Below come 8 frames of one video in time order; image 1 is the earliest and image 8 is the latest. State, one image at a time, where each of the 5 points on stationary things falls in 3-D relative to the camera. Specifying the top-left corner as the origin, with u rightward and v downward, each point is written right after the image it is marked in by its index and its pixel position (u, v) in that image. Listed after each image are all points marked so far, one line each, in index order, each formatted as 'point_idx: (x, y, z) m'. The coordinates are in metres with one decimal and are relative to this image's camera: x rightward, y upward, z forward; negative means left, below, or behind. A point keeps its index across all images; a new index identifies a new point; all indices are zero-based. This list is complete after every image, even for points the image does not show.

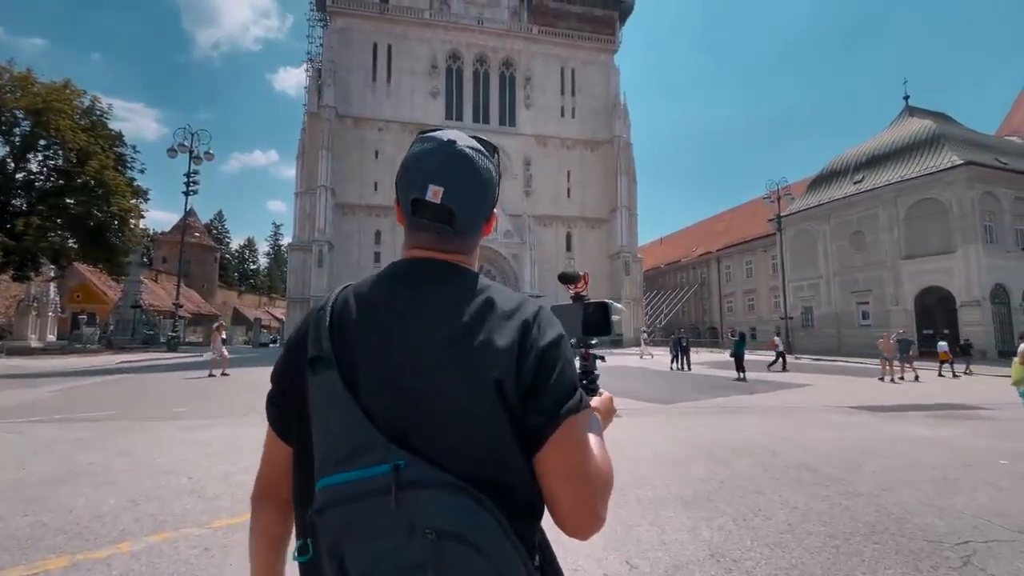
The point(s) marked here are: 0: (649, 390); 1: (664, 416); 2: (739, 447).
0: (+3.9, -2.9, +13.5) m
1: (+3.0, -2.5, +9.3) m
2: (+3.2, -2.3, +6.7) m
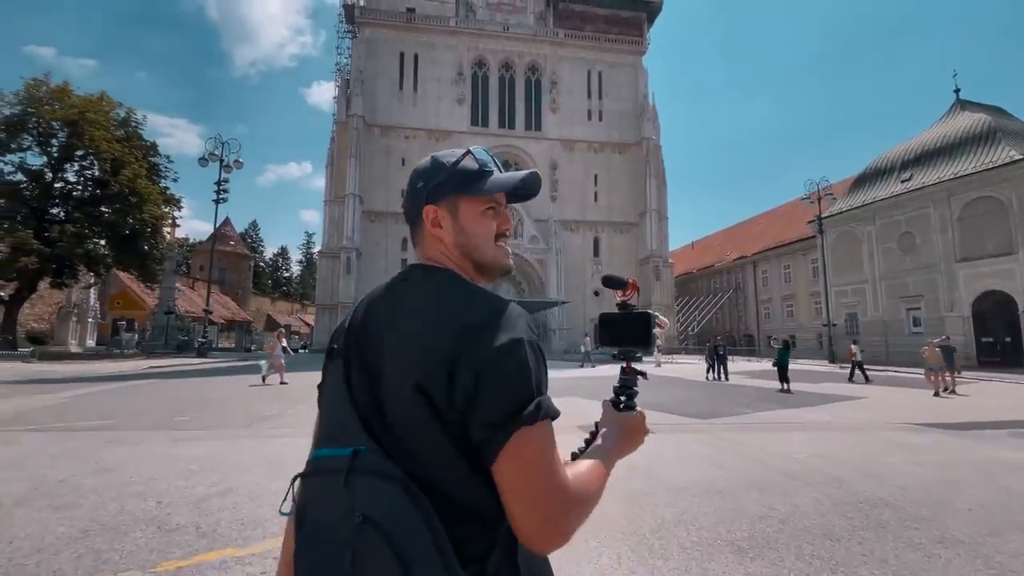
0: (+4.5, -3.0, +12.4) m
1: (+3.3, -2.5, +8.3) m
2: (+3.4, -2.2, +5.7) m
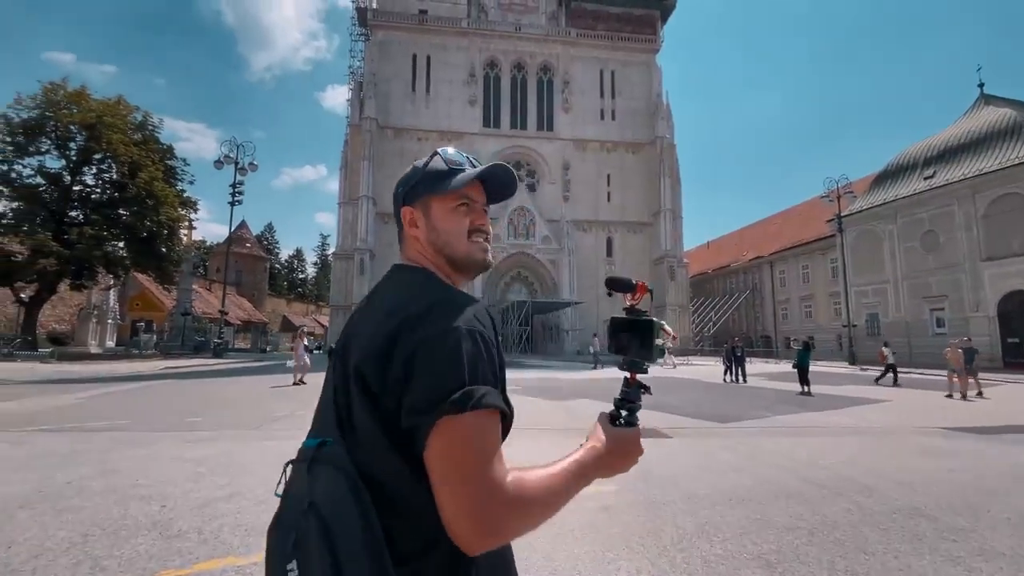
0: (+4.8, -3.0, +12.1) m
1: (+3.5, -2.5, +8.1) m
2: (+3.6, -2.2, +5.5) m
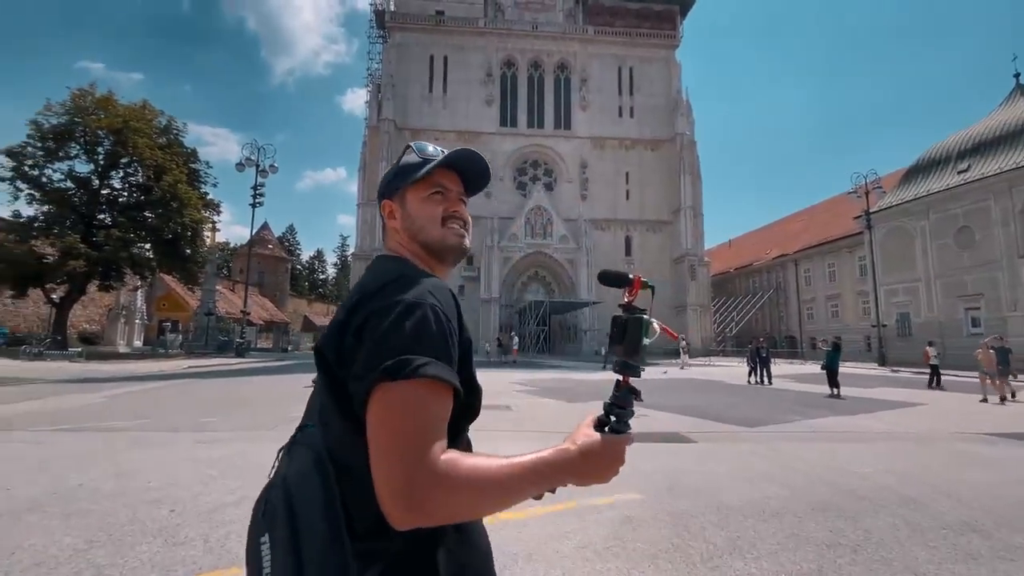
0: (+5.2, -2.9, +11.7) m
1: (+3.8, -2.5, +7.7) m
2: (+3.8, -2.2, +5.1) m
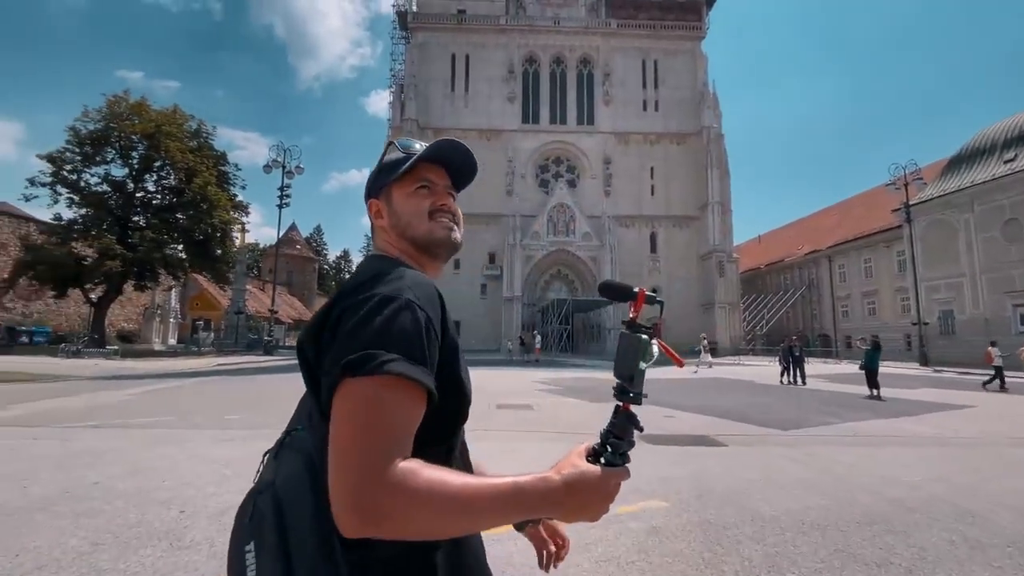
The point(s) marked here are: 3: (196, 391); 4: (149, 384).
0: (+5.8, -2.8, +11.2) m
1: (+4.2, -2.4, +7.3) m
2: (+4.0, -2.1, +4.7) m
3: (-8.1, -2.6, +12.3) m
4: (-10.4, -2.7, +13.6) m
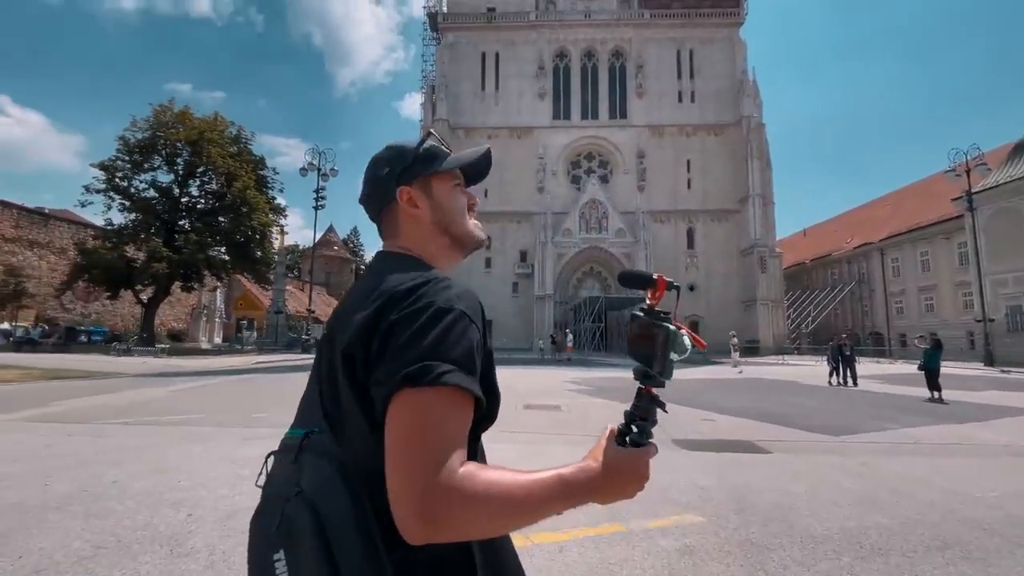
0: (+6.4, -2.7, +10.5) m
1: (+4.5, -2.3, +6.7) m
2: (+4.1, -2.0, +4.1) m
3: (-7.4, -2.6, +12.5) m
4: (-9.5, -2.8, +14.0) m
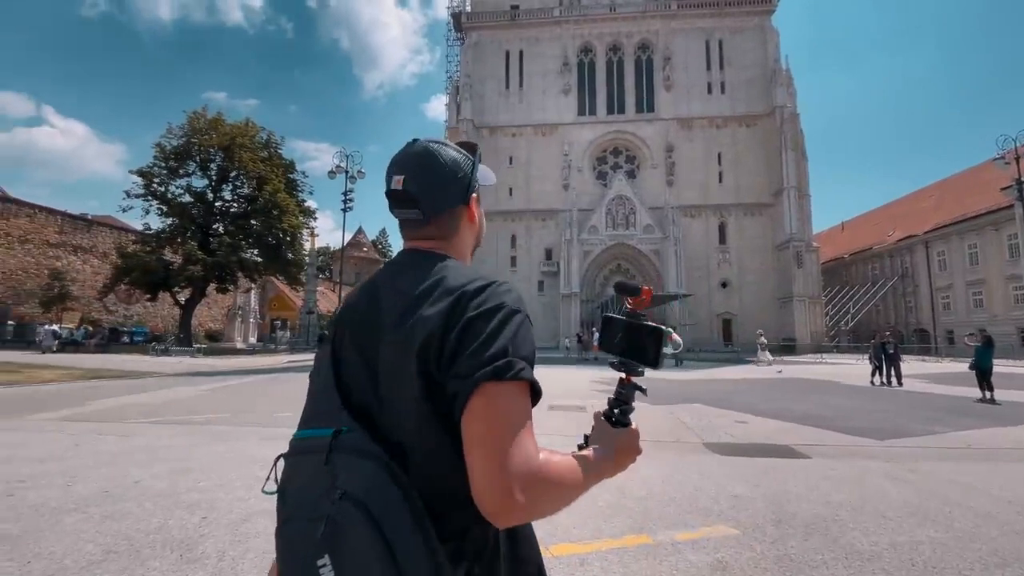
0: (+6.9, -2.6, +9.9) m
1: (+4.8, -2.2, +6.2) m
2: (+4.3, -2.0, +3.7) m
3: (-6.7, -2.7, +12.7) m
4: (-8.8, -2.8, +14.3) m
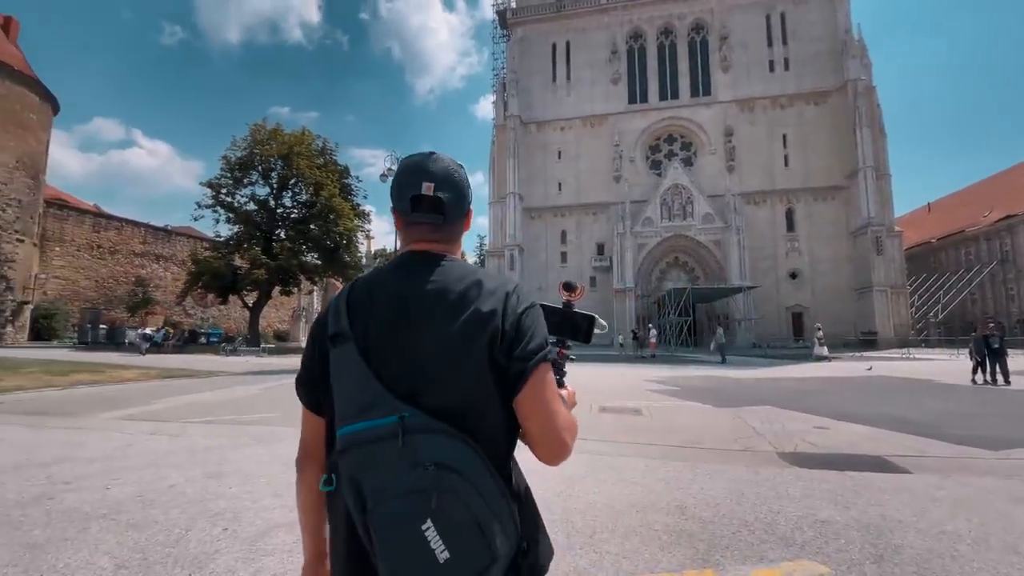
0: (+7.8, -2.3, +8.6) m
1: (+5.3, -2.0, +5.2) m
2: (+4.5, -1.8, +2.7) m
3: (-5.4, -2.7, +12.9) m
4: (-7.2, -2.9, +14.8) m
